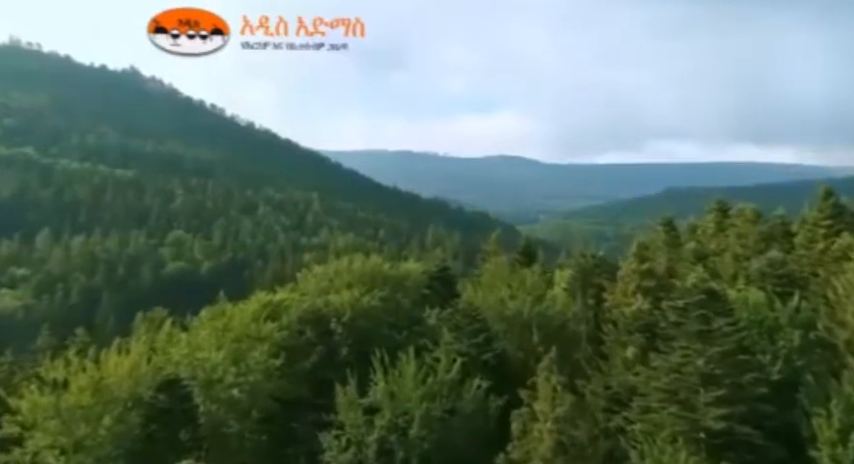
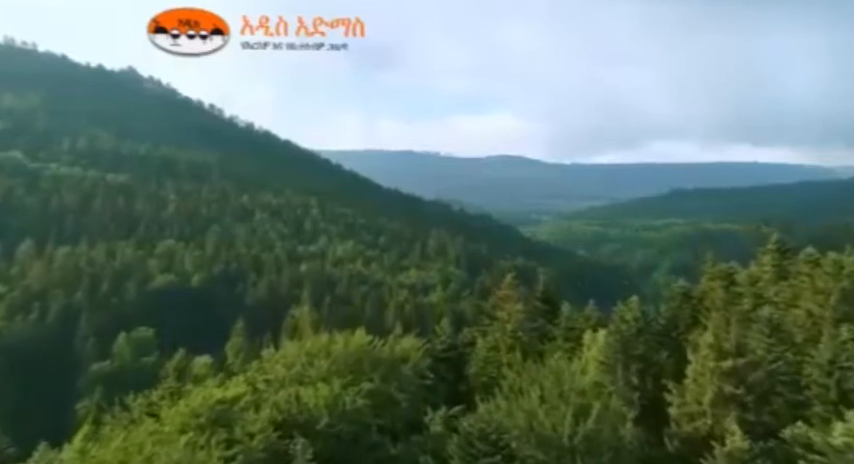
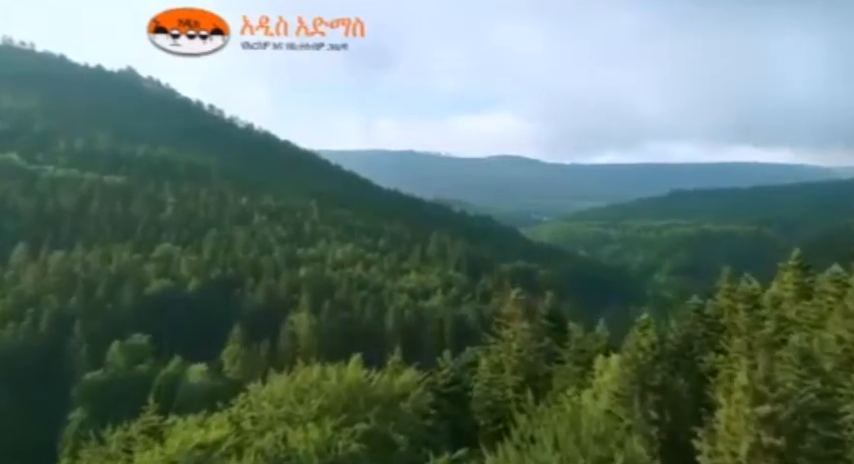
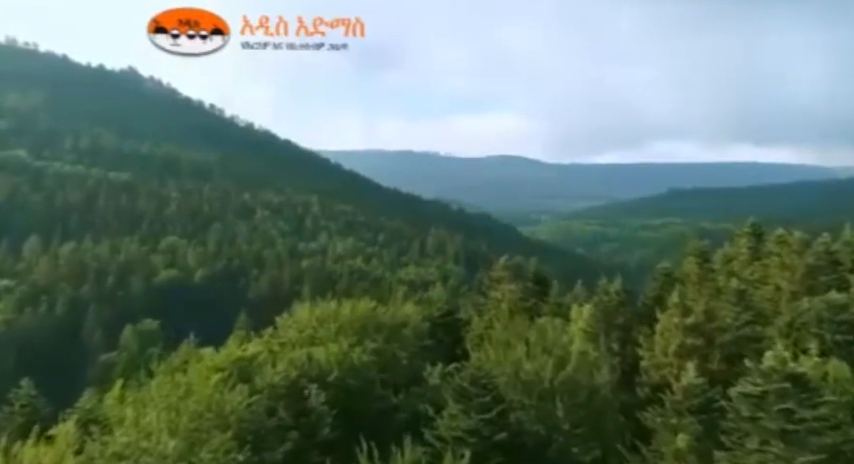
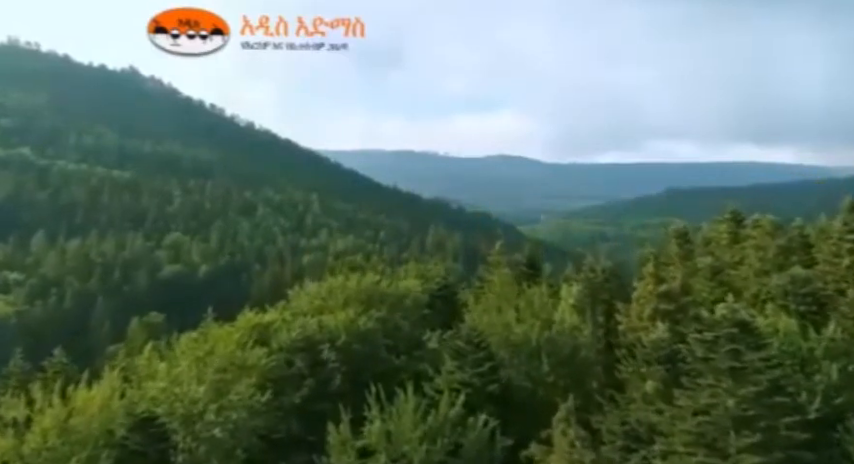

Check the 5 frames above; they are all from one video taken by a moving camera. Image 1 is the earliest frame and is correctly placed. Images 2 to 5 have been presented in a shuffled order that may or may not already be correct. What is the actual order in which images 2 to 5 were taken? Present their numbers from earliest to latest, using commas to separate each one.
5, 4, 2, 3
